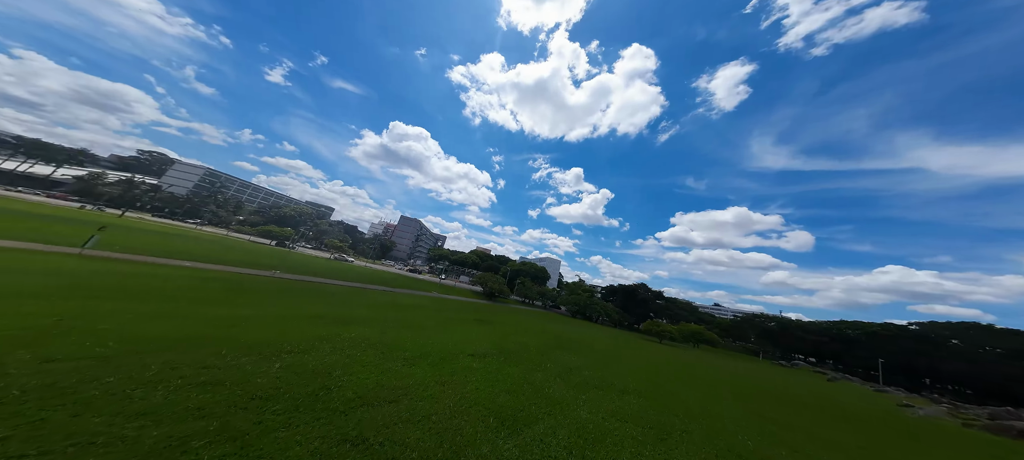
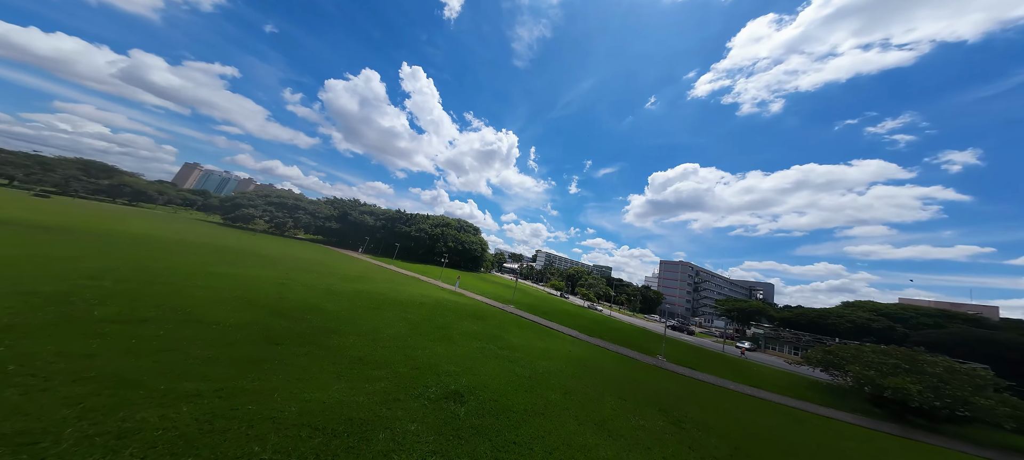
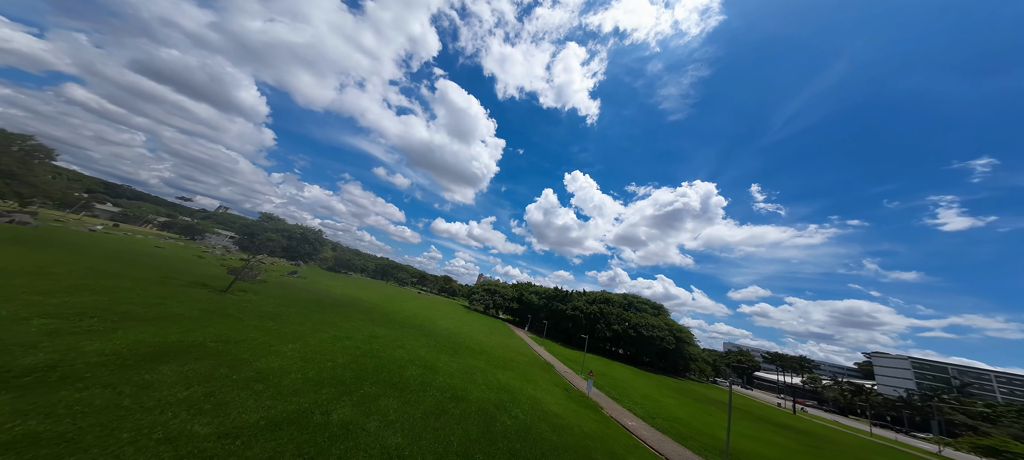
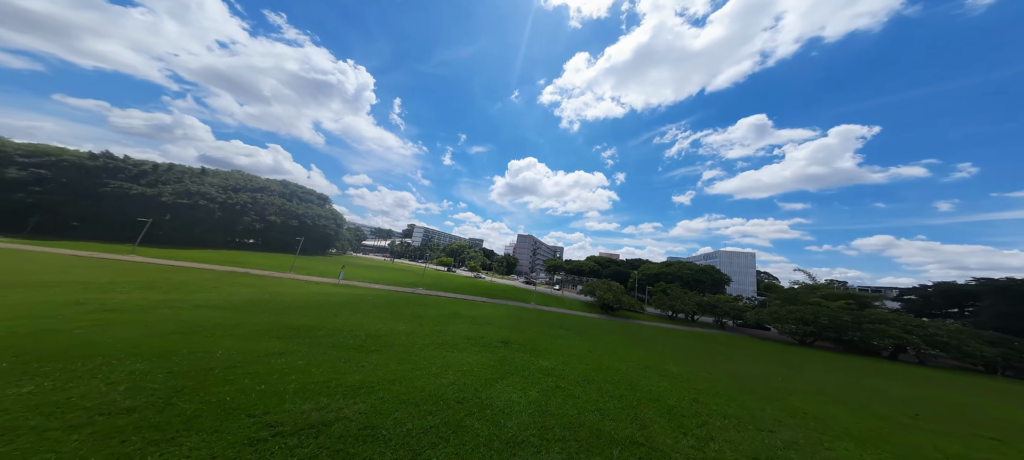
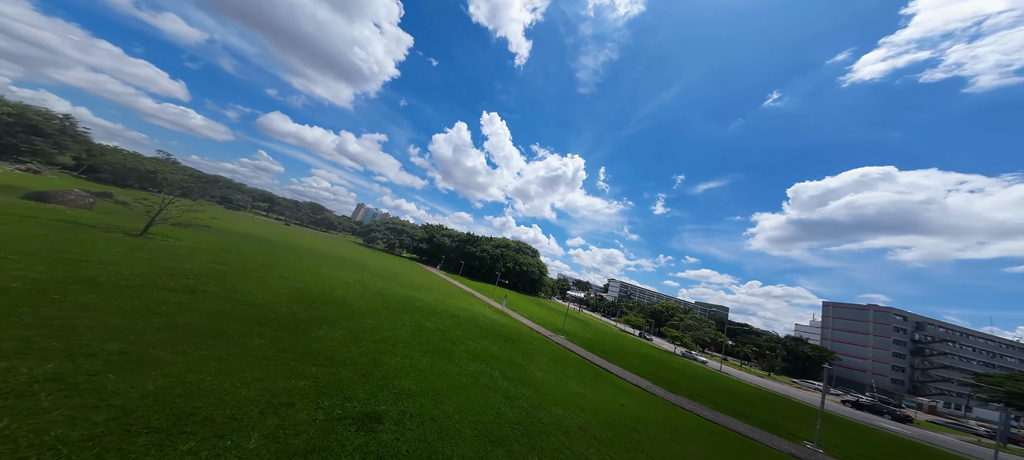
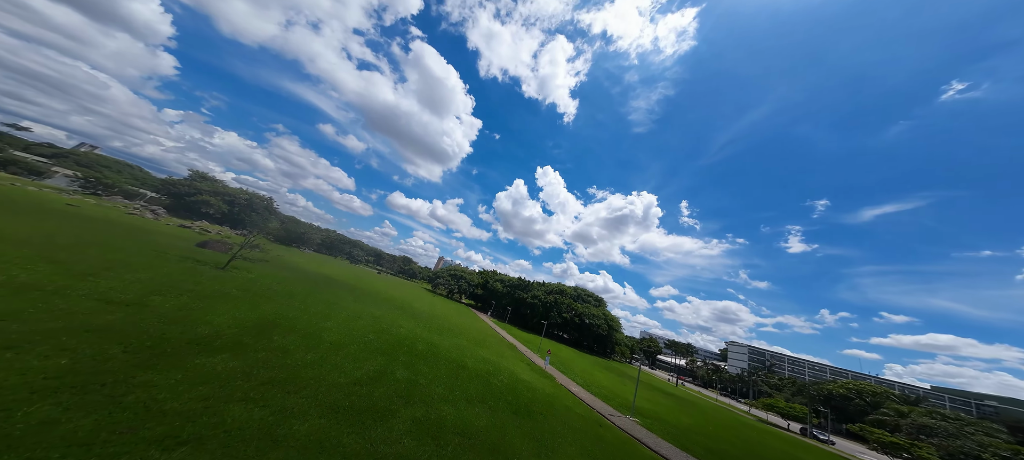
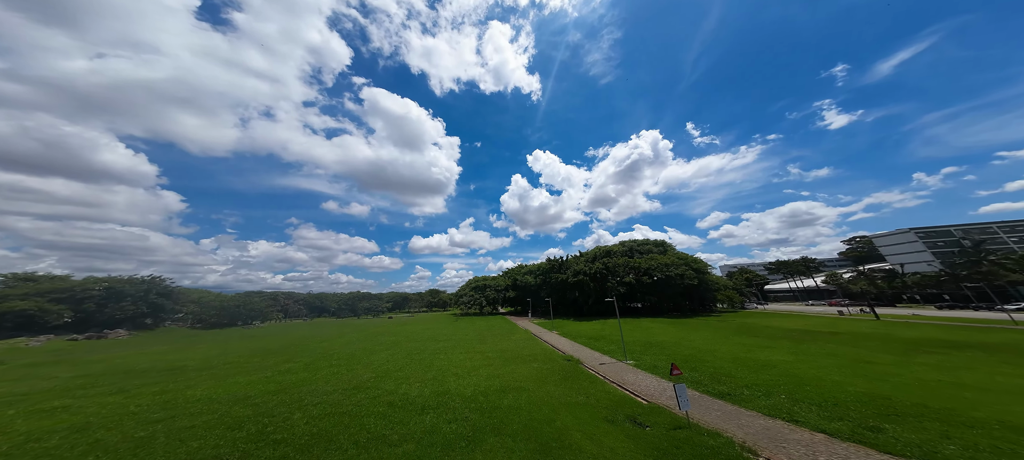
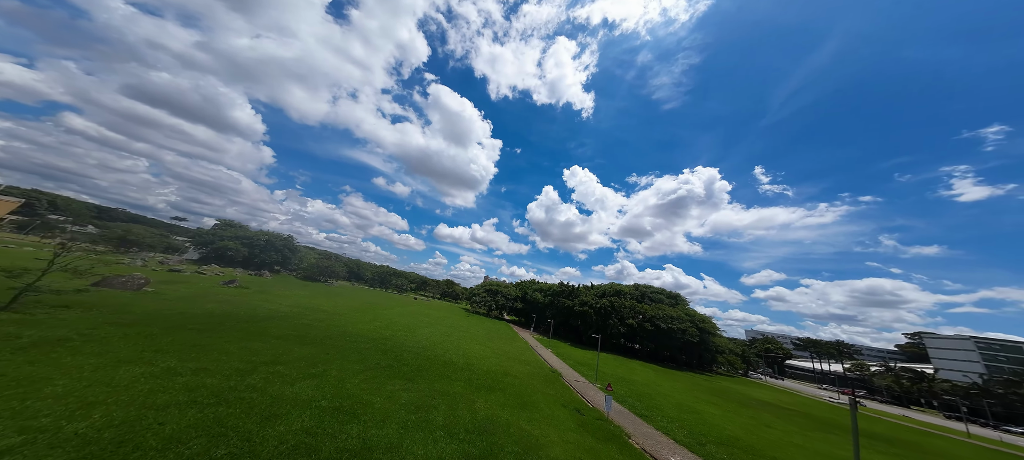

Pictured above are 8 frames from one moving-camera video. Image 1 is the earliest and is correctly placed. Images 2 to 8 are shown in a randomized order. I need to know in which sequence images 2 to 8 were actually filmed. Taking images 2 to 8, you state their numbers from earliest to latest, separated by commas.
4, 2, 5, 6, 3, 8, 7
